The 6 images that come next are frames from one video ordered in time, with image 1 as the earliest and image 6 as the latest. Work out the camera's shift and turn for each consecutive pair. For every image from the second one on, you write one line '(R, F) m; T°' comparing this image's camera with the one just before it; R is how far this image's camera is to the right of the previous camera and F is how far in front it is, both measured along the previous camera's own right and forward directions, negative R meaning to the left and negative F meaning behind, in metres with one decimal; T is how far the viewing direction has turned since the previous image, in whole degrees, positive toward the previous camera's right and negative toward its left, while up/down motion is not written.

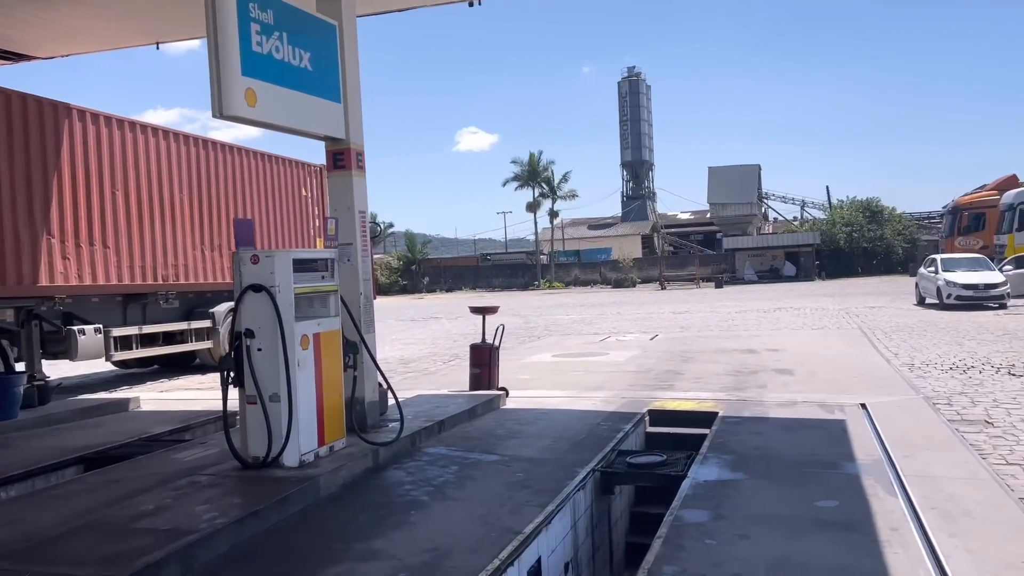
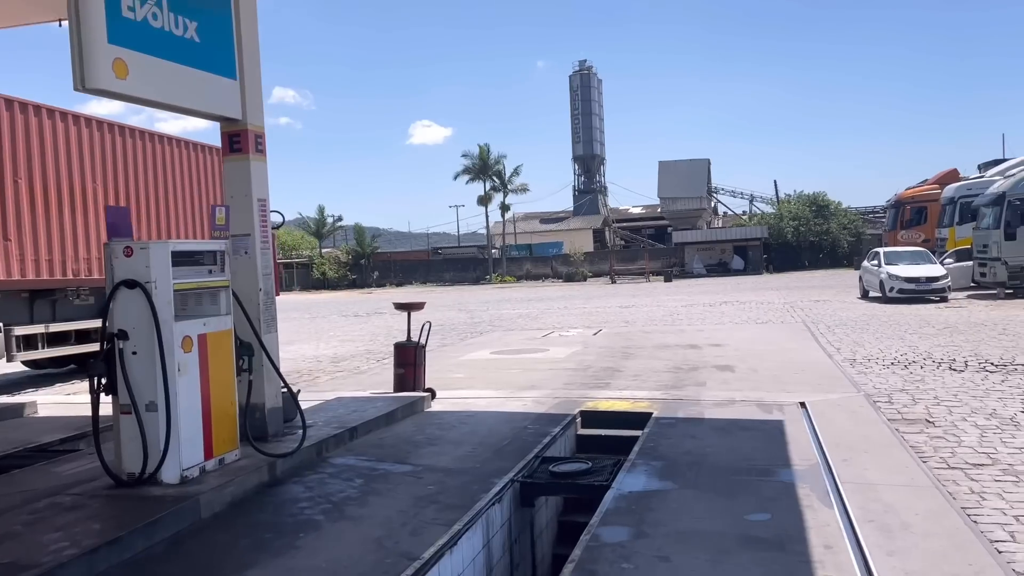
(+0.3, +0.5) m; +3°
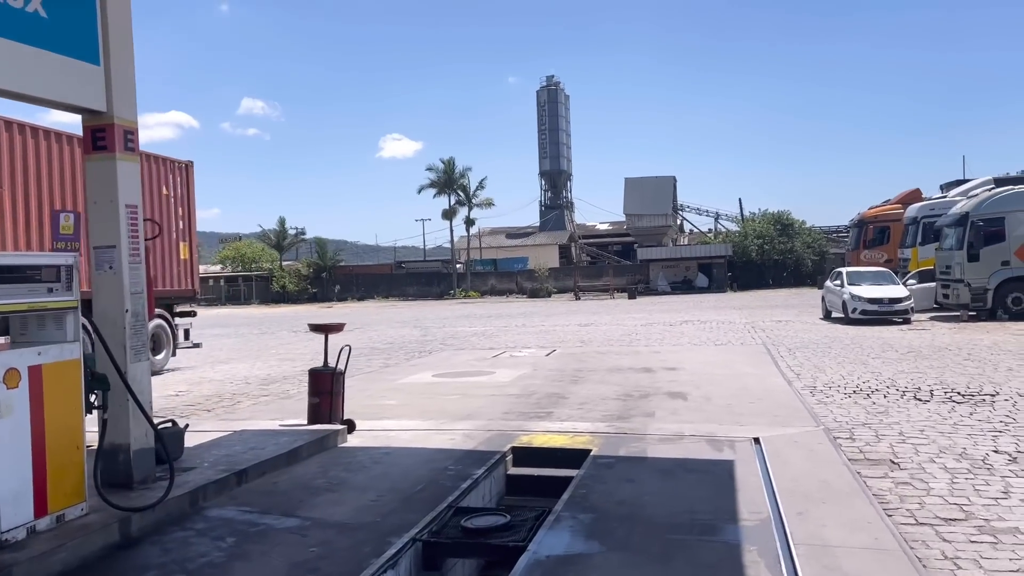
(+0.4, +0.8) m; +2°
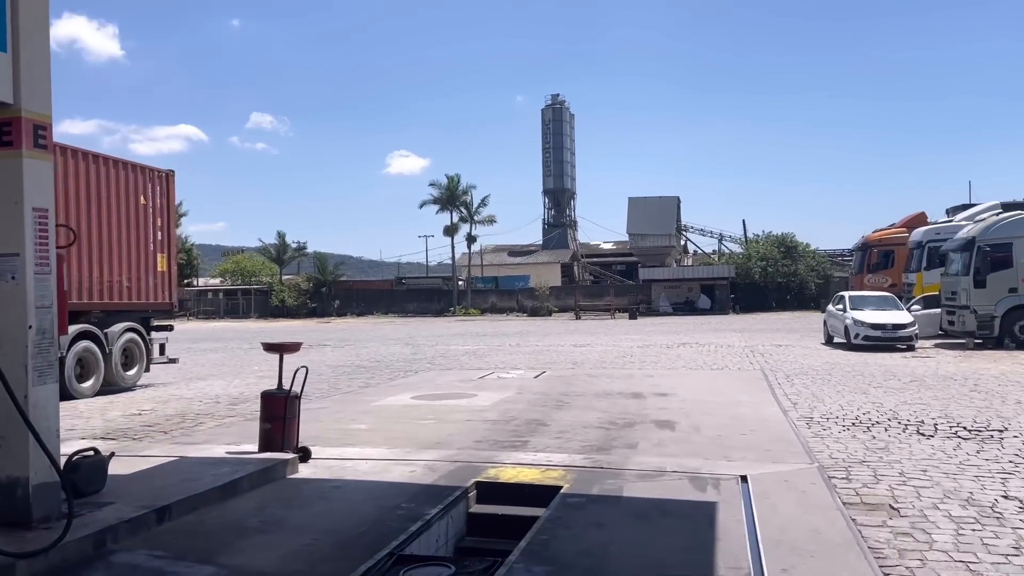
(+0.3, +0.6) m; 0°
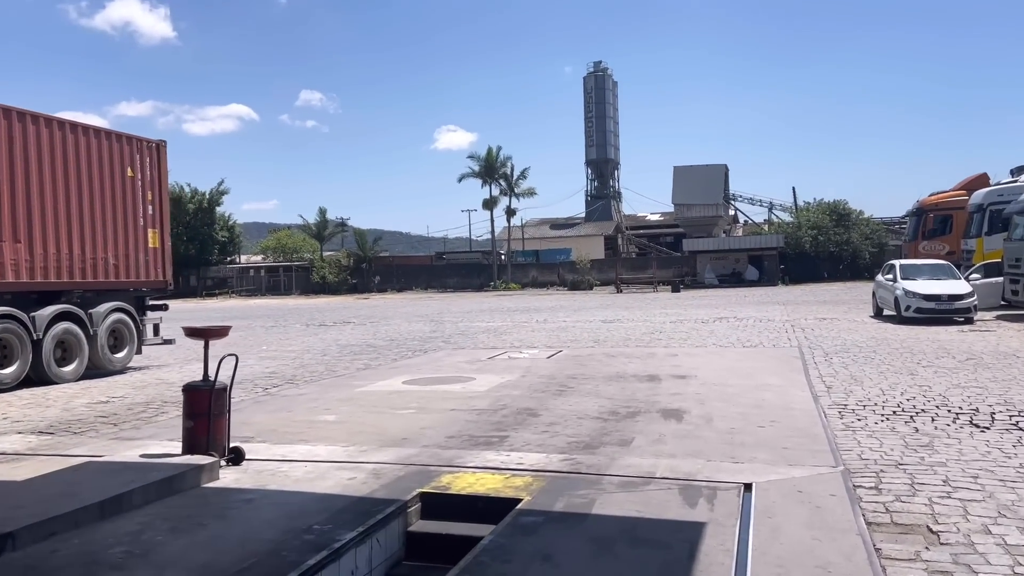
(+0.7, +1.2) m; -3°
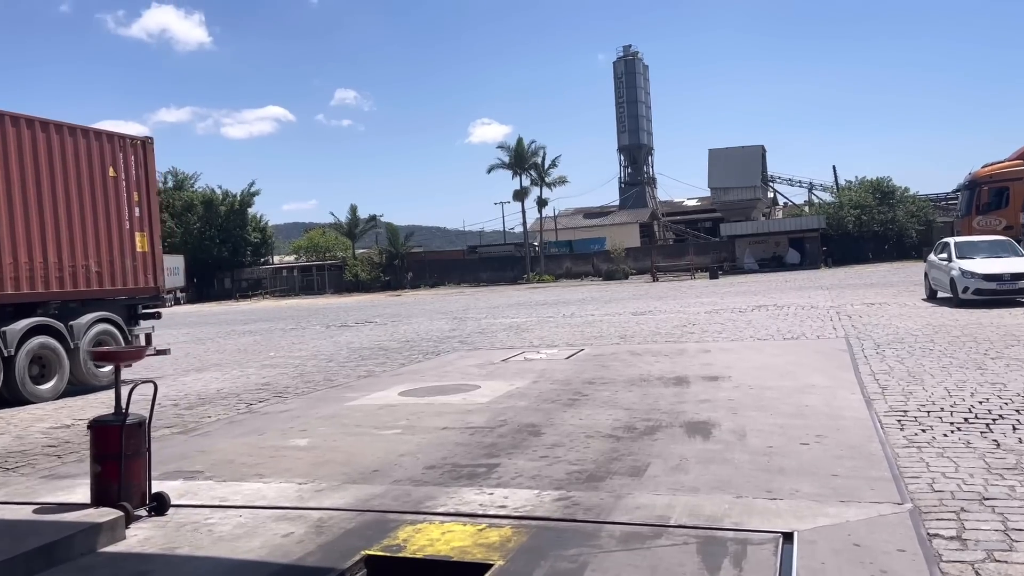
(+0.4, +1.3) m; -3°
